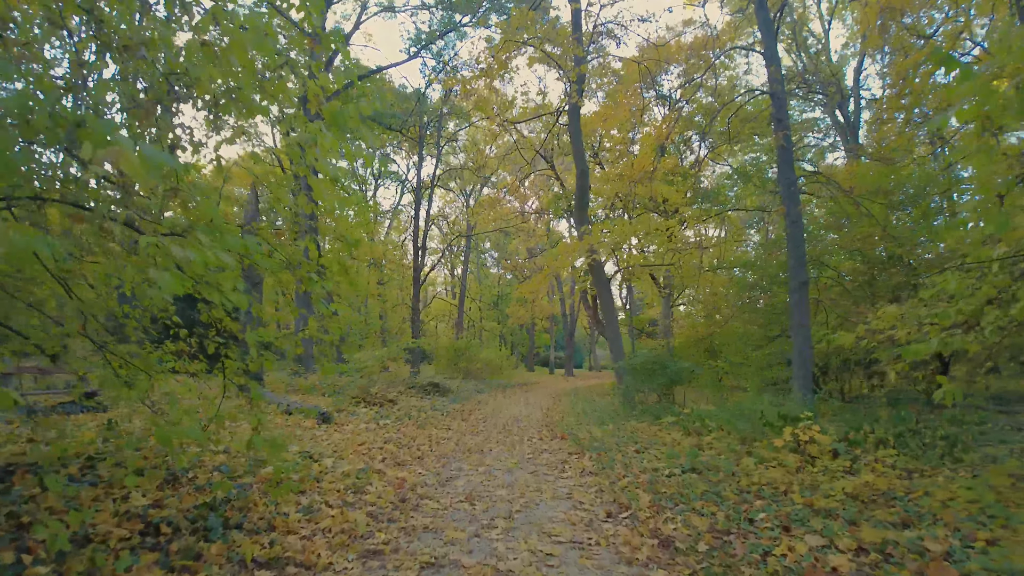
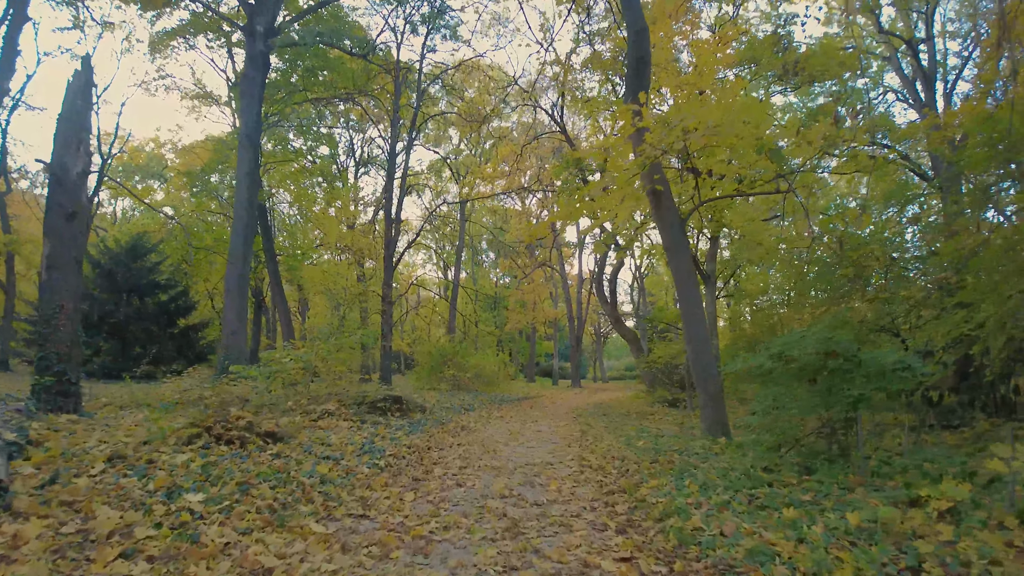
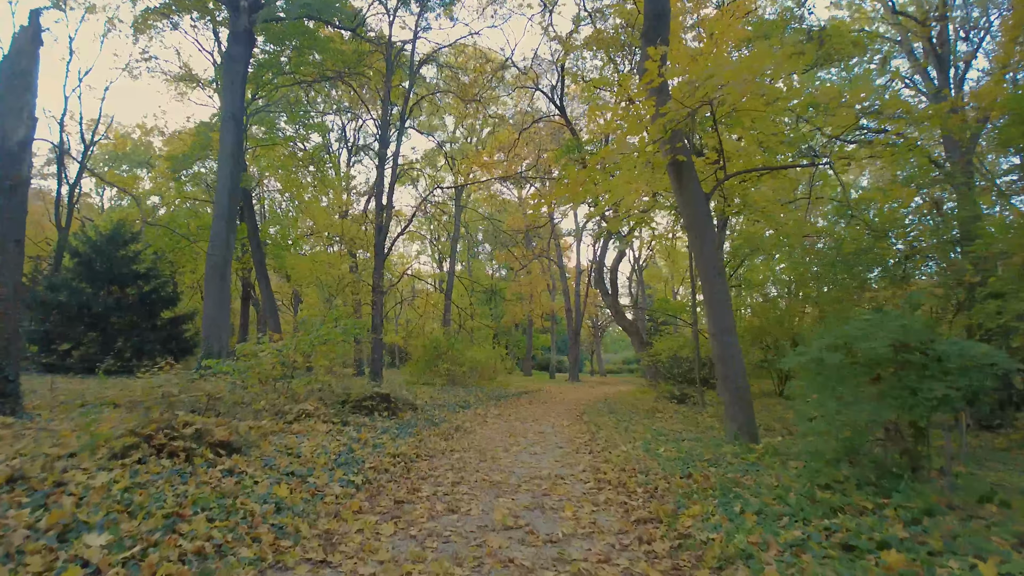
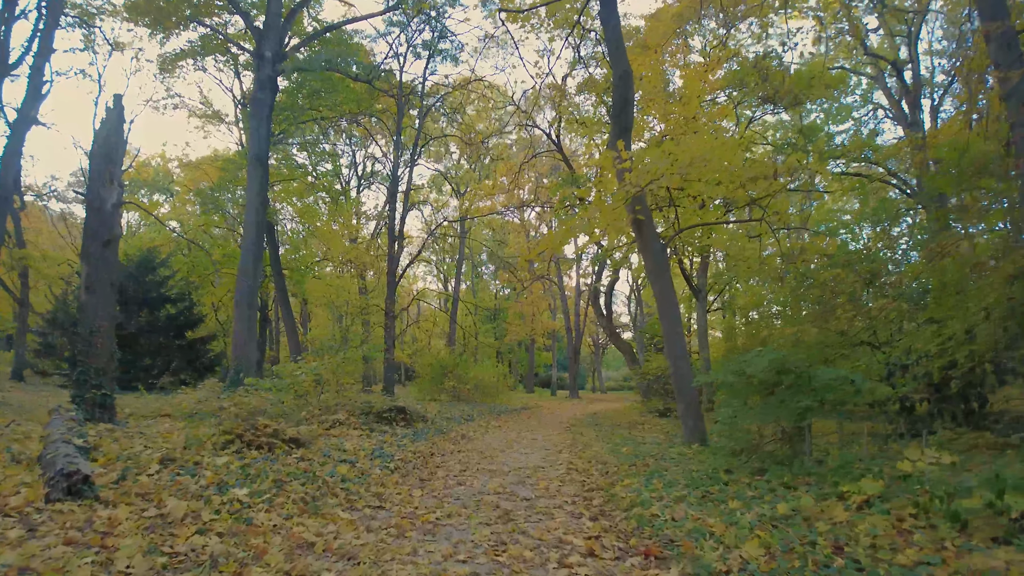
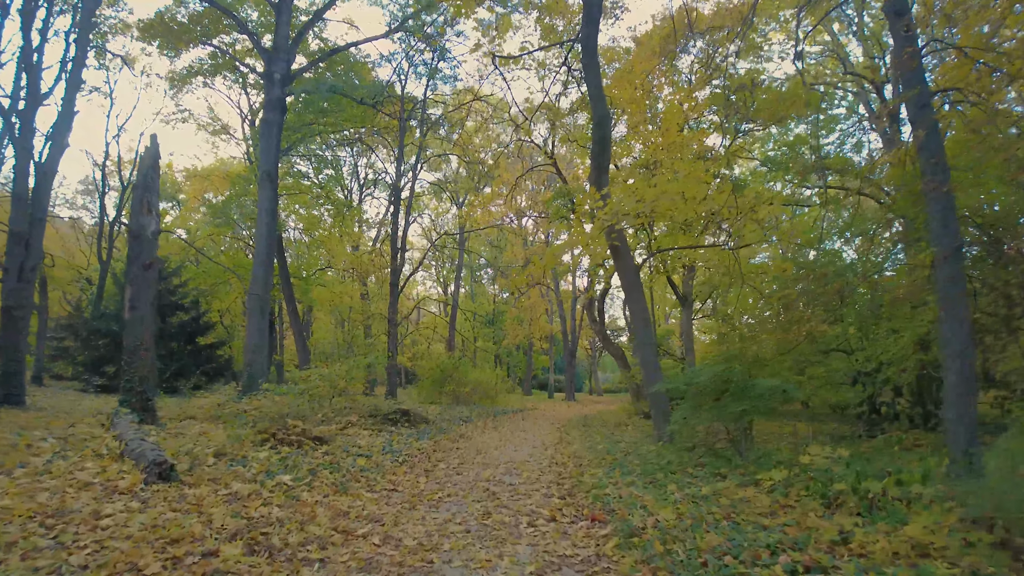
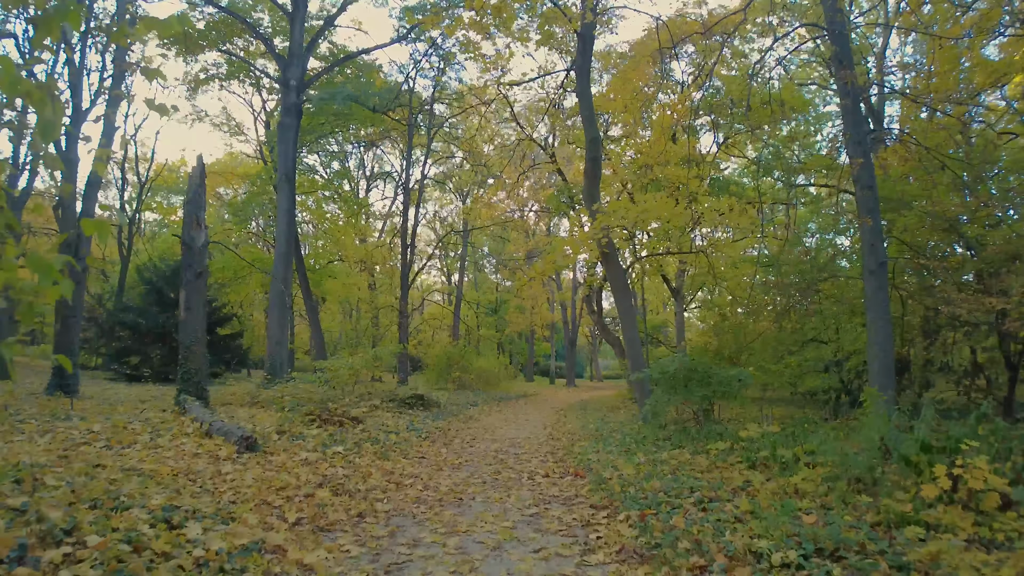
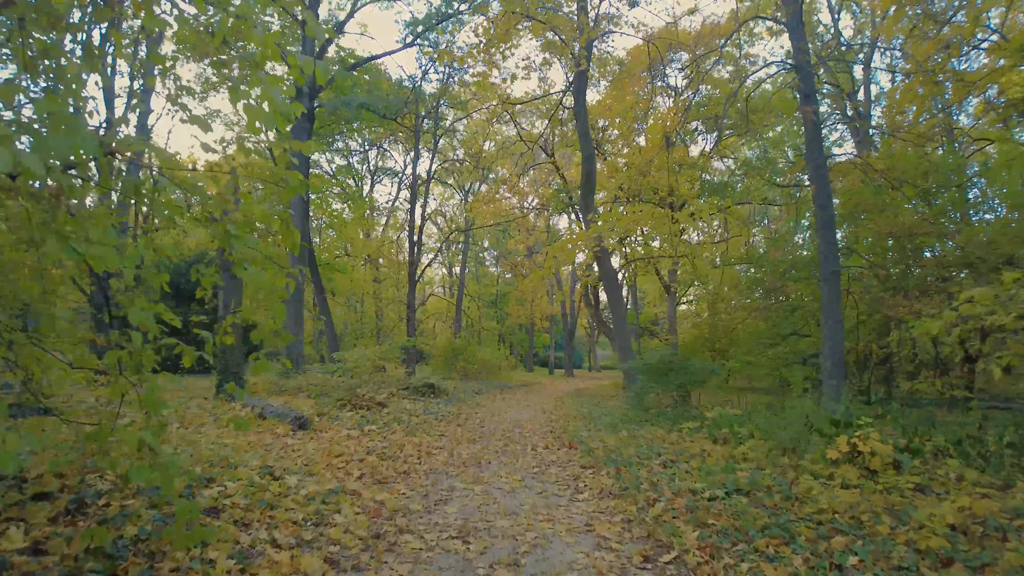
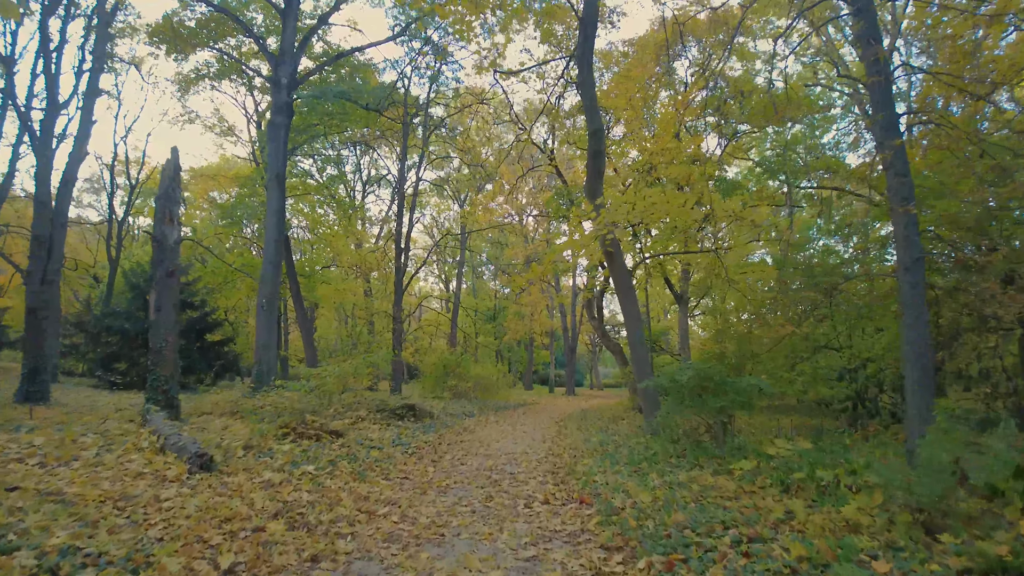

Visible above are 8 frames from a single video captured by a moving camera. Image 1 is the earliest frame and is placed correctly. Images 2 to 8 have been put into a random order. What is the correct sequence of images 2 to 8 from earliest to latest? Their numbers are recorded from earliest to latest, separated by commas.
7, 6, 8, 5, 4, 2, 3
